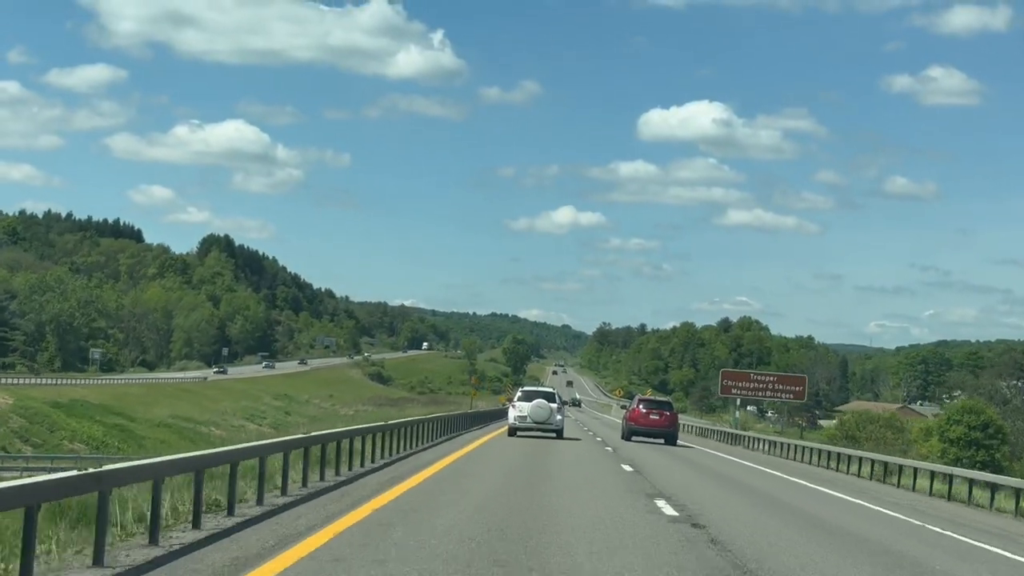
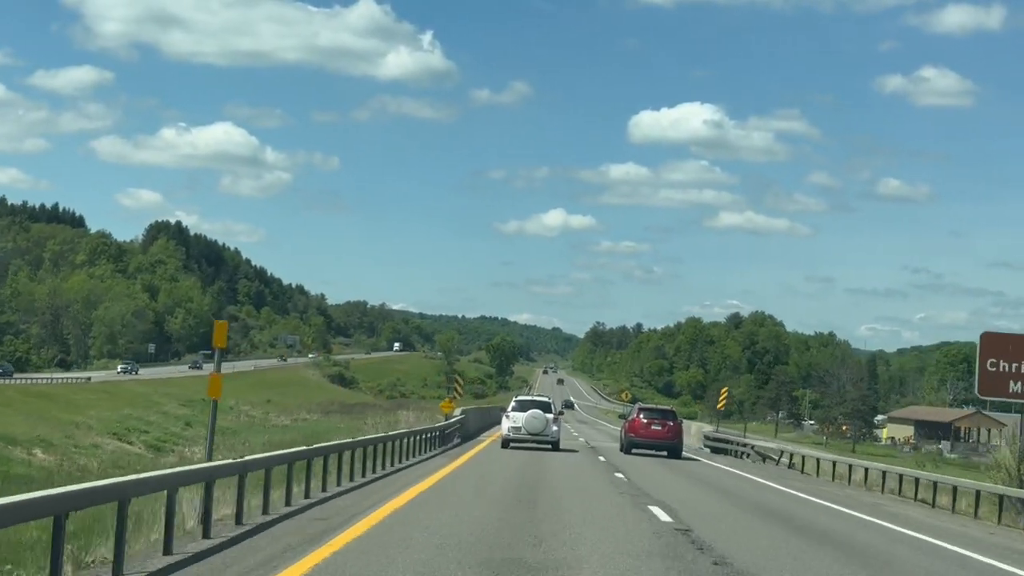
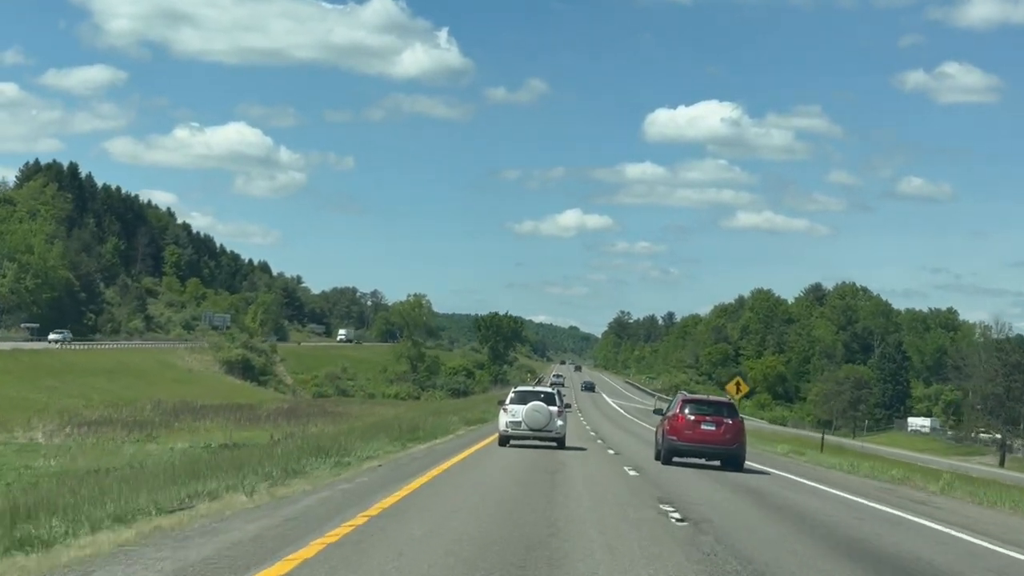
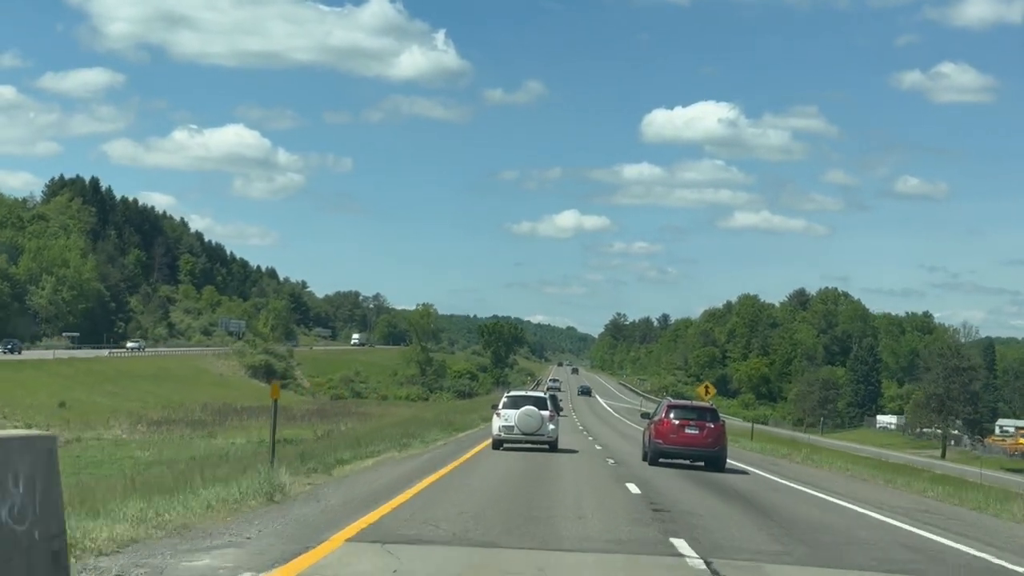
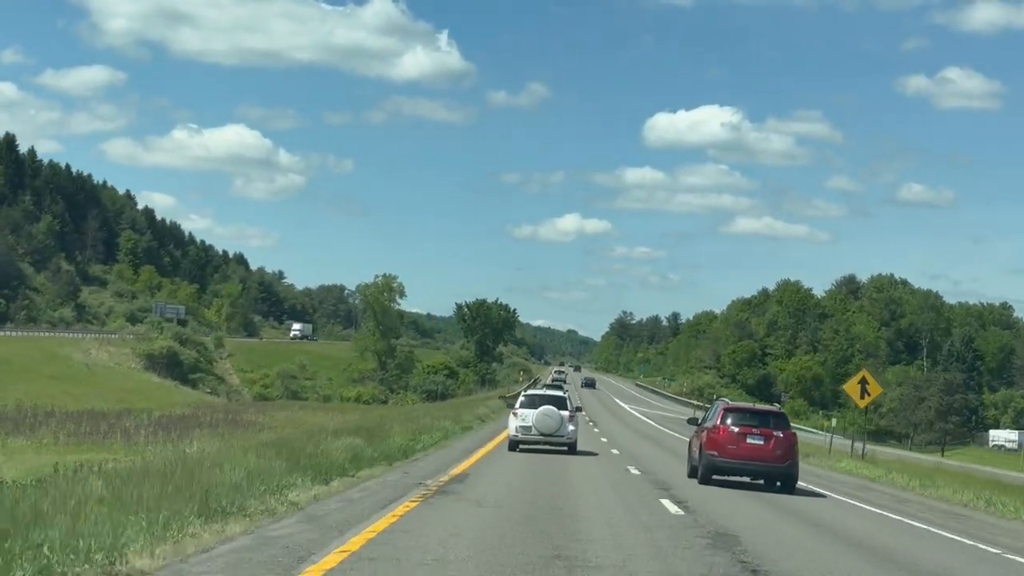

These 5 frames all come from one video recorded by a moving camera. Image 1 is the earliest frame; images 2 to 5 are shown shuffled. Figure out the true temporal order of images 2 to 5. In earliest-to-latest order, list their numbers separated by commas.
2, 4, 3, 5
